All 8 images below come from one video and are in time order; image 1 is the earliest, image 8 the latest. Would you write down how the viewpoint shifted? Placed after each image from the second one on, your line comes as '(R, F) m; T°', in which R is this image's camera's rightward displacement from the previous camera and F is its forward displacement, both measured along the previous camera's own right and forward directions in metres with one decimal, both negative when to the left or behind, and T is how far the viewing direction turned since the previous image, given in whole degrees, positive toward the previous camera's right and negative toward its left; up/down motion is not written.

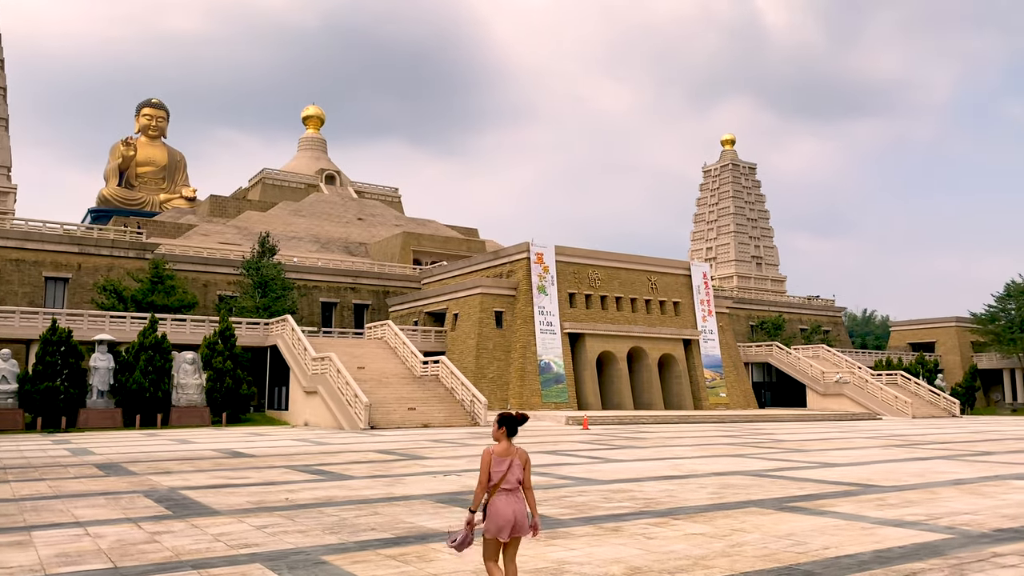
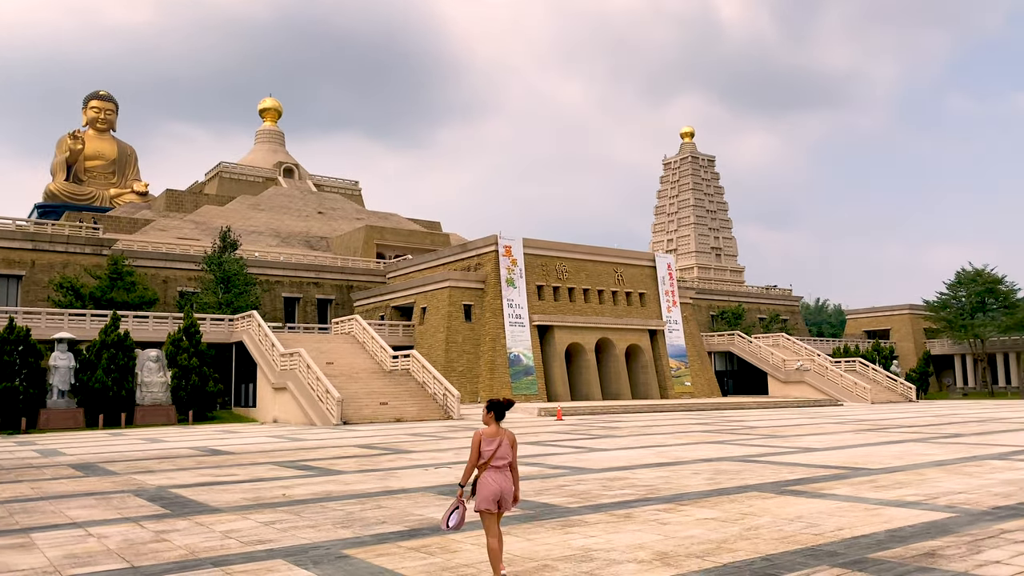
(-0.4, 0.0) m; +3°
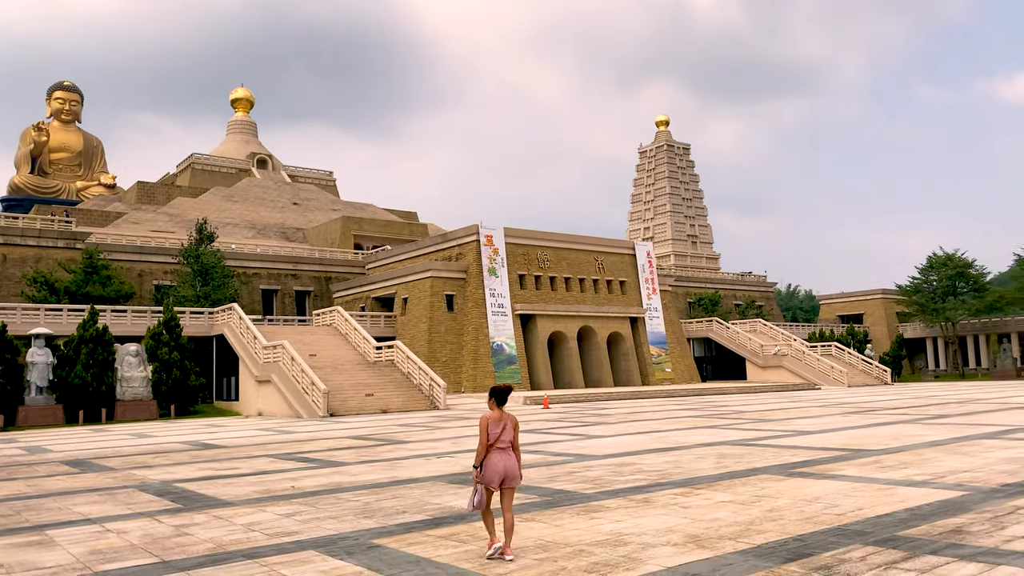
(-0.4, 0.0) m; +2°
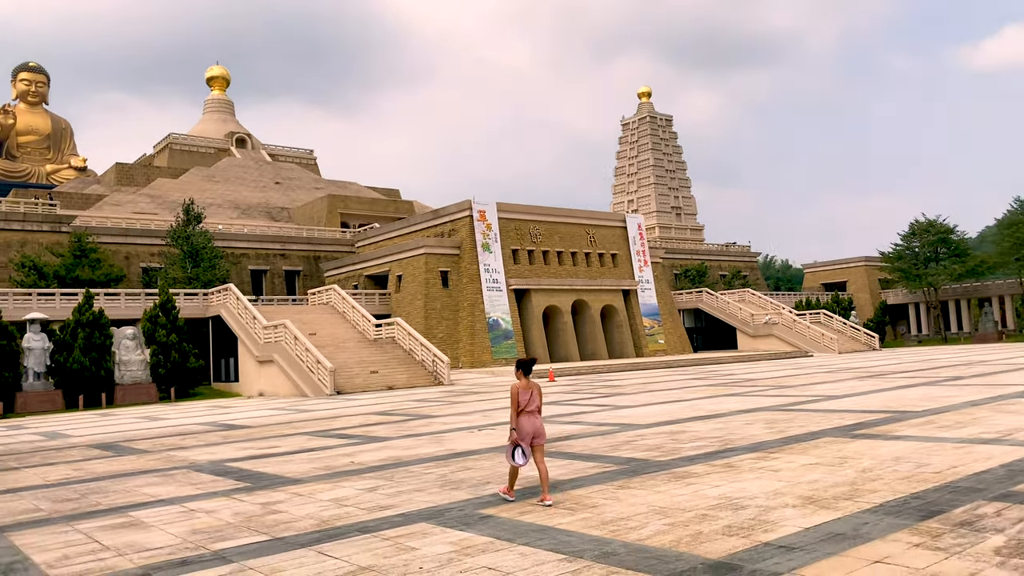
(-0.9, +0.1) m; +2°
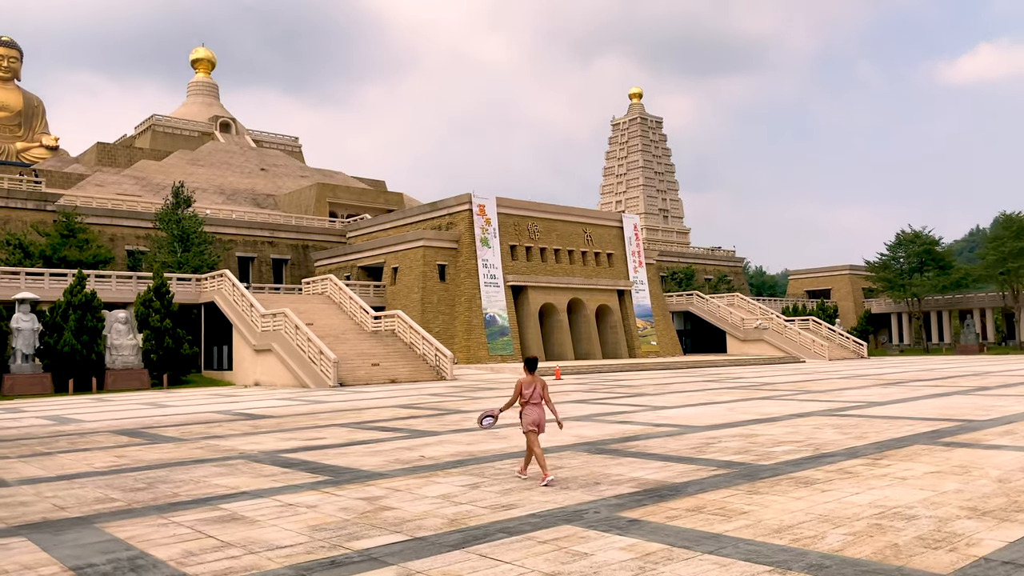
(-1.1, +0.4) m; +2°
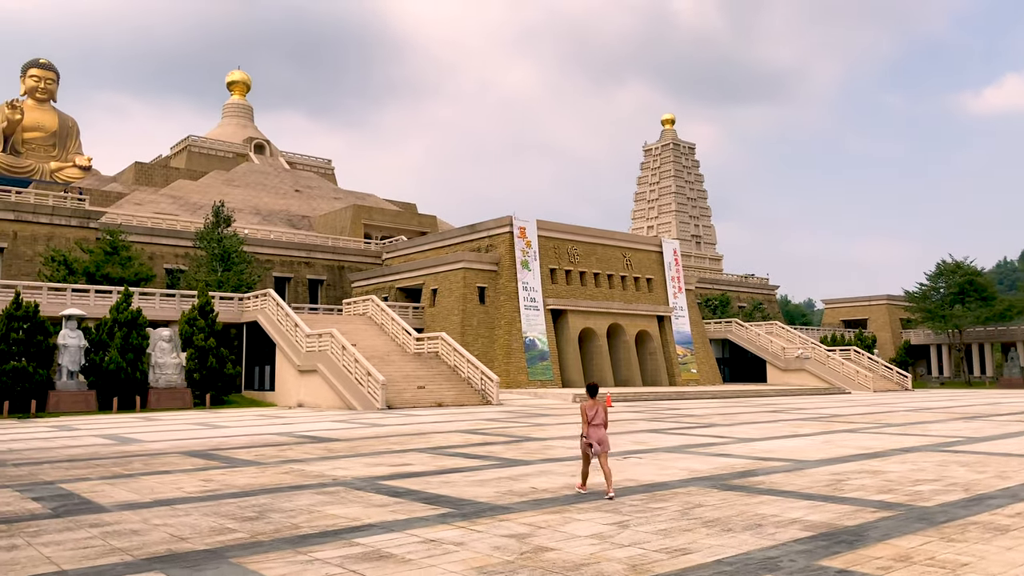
(-1.0, +0.5) m; -1°
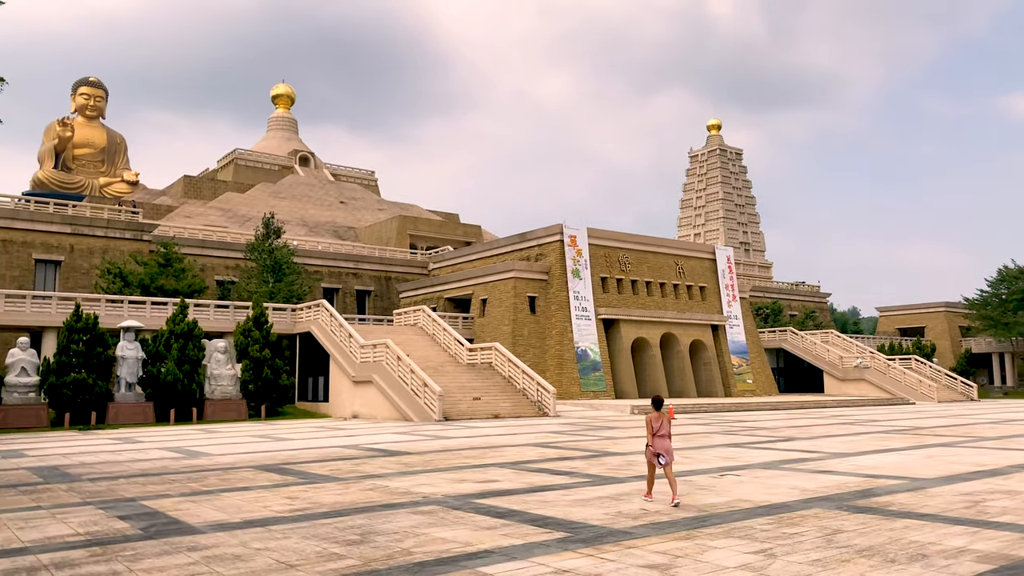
(-0.6, +0.5) m; -3°
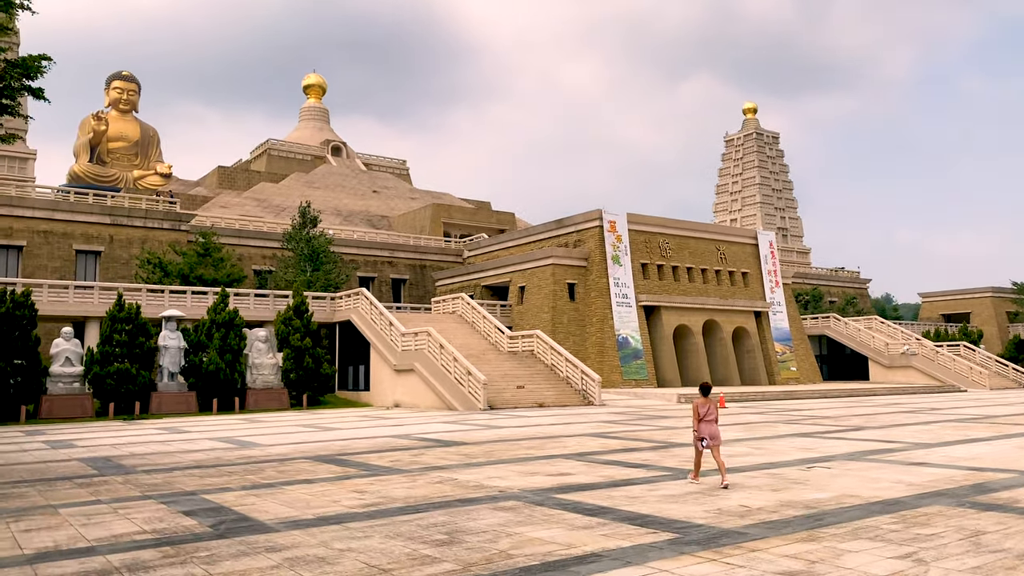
(-0.5, +0.5) m; -2°
